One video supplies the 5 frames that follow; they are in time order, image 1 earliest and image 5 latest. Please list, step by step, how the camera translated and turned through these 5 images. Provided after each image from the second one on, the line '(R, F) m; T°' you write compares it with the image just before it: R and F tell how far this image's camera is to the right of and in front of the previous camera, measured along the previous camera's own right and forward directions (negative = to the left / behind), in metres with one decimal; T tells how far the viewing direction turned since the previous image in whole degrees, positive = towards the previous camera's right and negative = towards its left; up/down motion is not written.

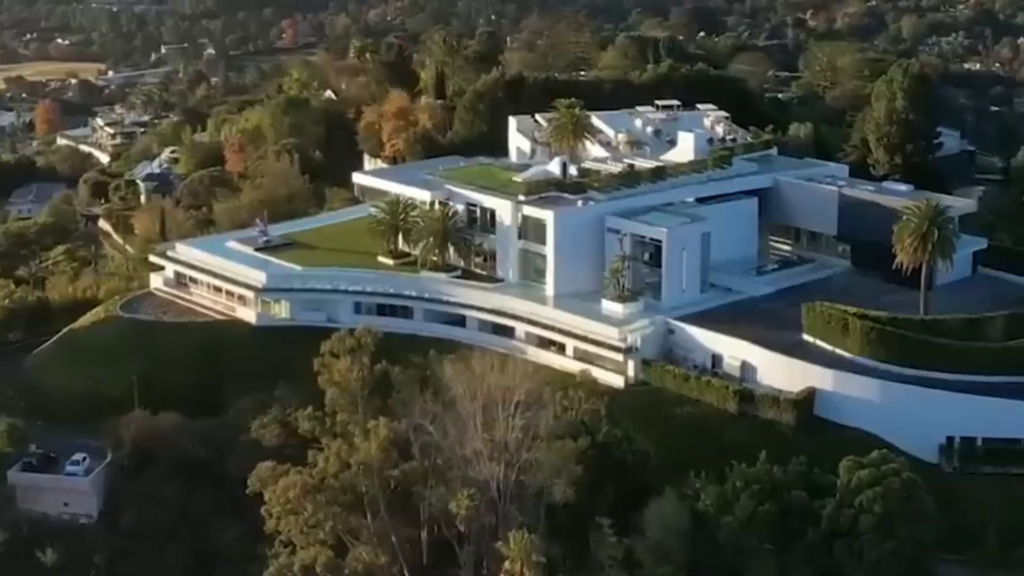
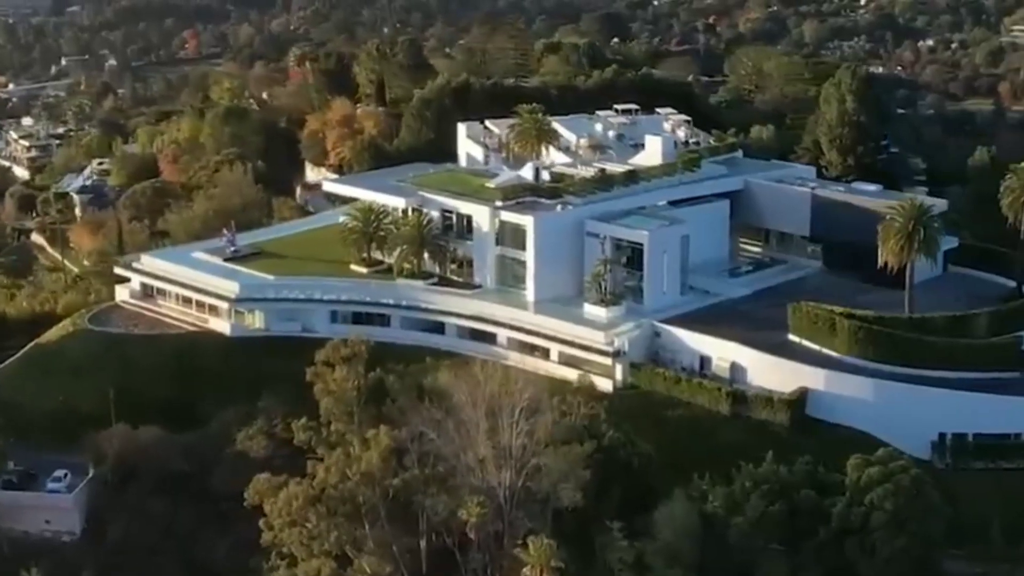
(-2.6, +0.3) m; +3°
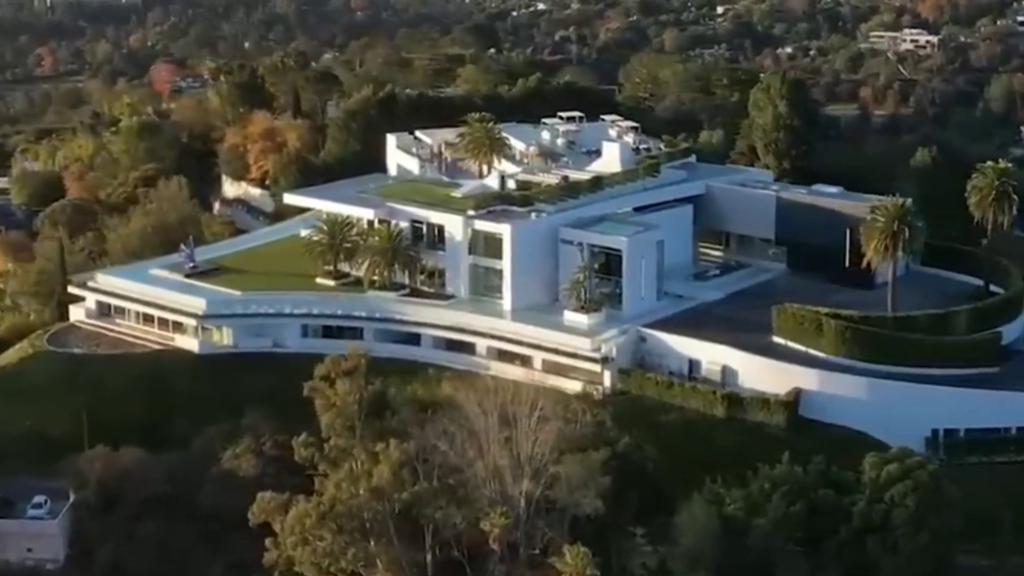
(-4.0, +0.5) m; +5°
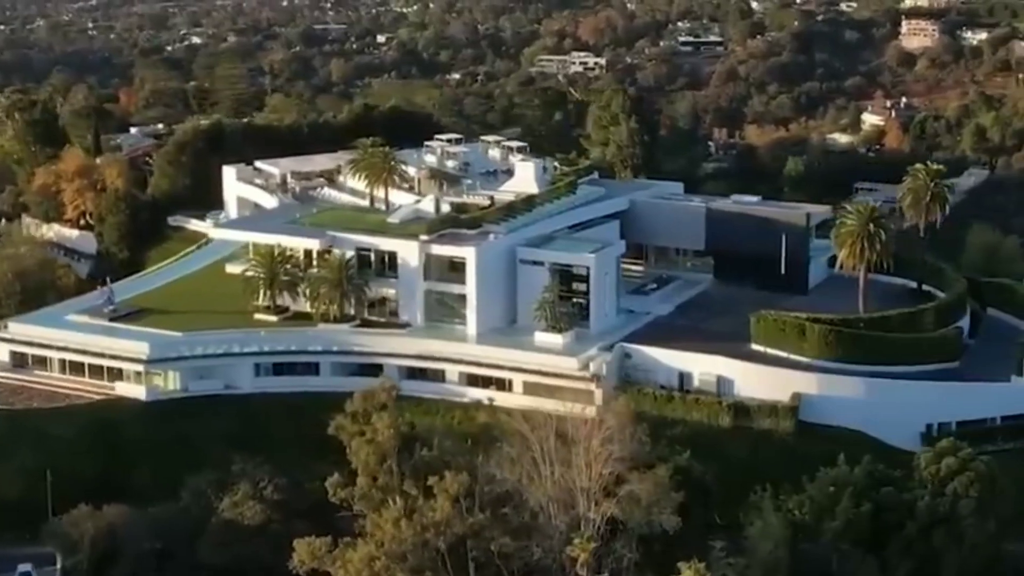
(-10.1, +2.2) m; +12°
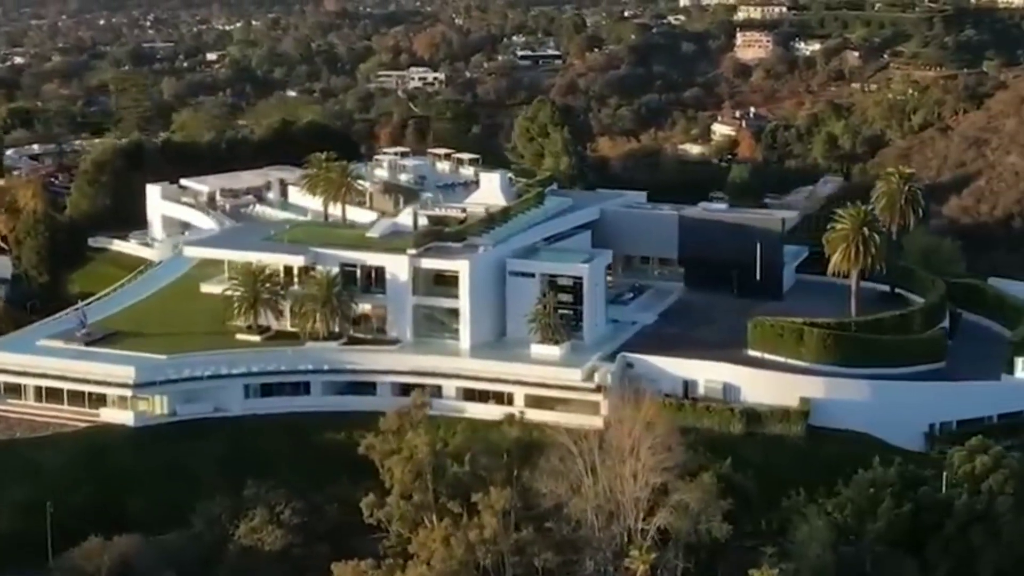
(-5.3, +0.9) m; +6°
